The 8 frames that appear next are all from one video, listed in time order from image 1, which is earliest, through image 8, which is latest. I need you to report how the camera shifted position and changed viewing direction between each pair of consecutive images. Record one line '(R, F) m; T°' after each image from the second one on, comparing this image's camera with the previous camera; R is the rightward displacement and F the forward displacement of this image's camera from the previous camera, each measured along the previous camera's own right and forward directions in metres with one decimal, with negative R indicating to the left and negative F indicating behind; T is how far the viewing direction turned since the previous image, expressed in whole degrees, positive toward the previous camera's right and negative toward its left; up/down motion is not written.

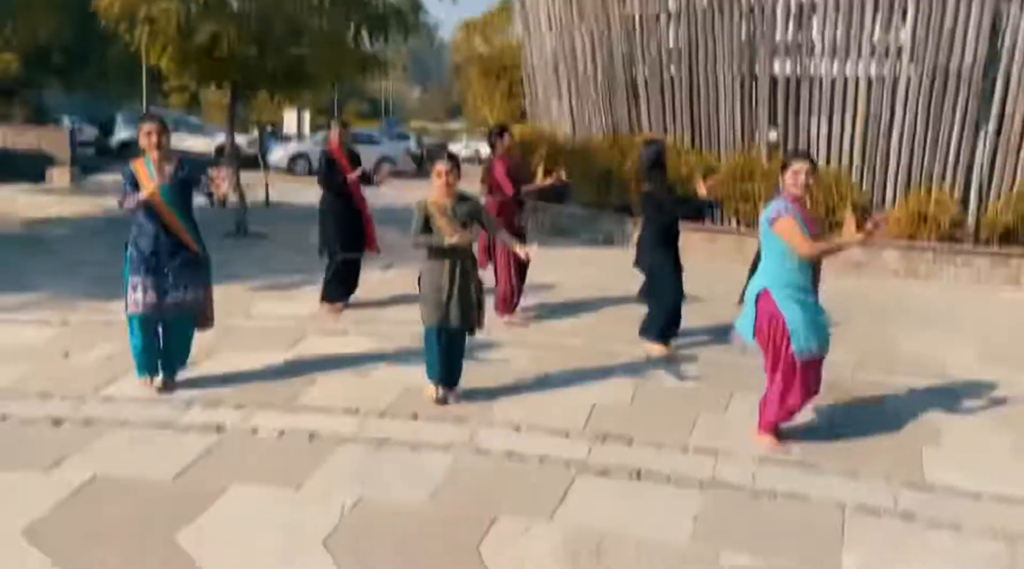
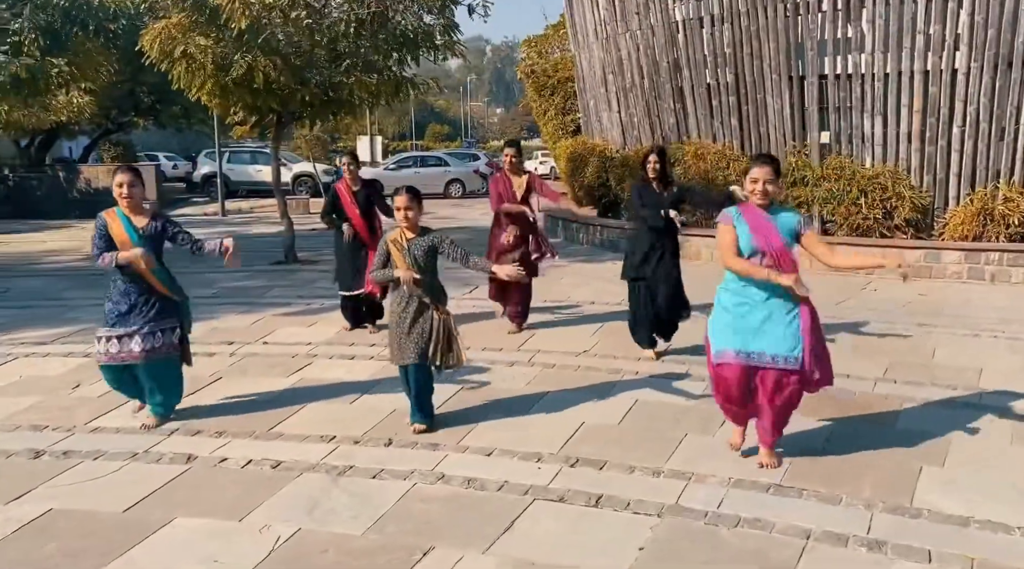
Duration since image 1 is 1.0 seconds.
(+0.7, +0.2) m; -6°
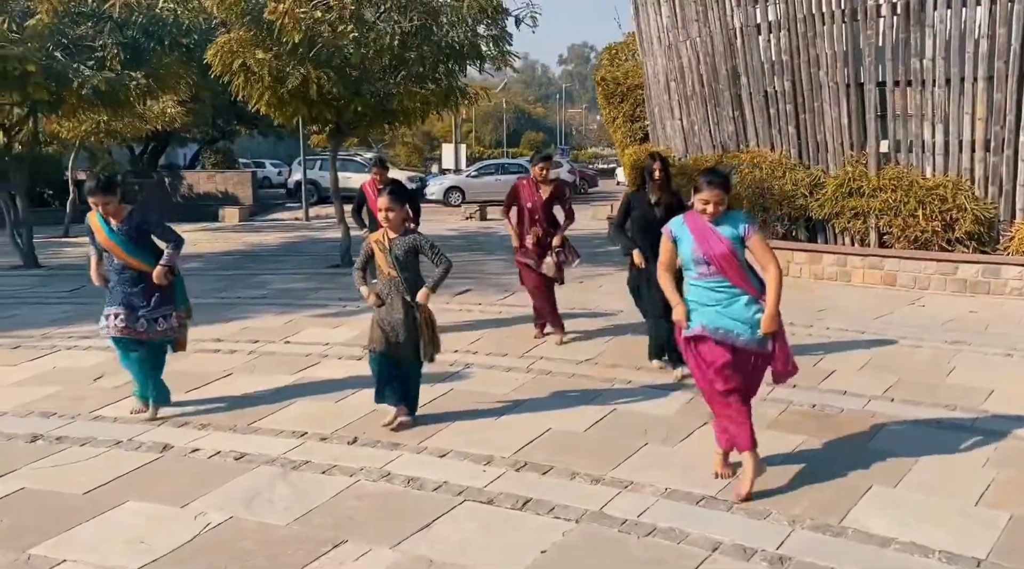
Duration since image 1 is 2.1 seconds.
(+0.8, 0.0) m; -6°
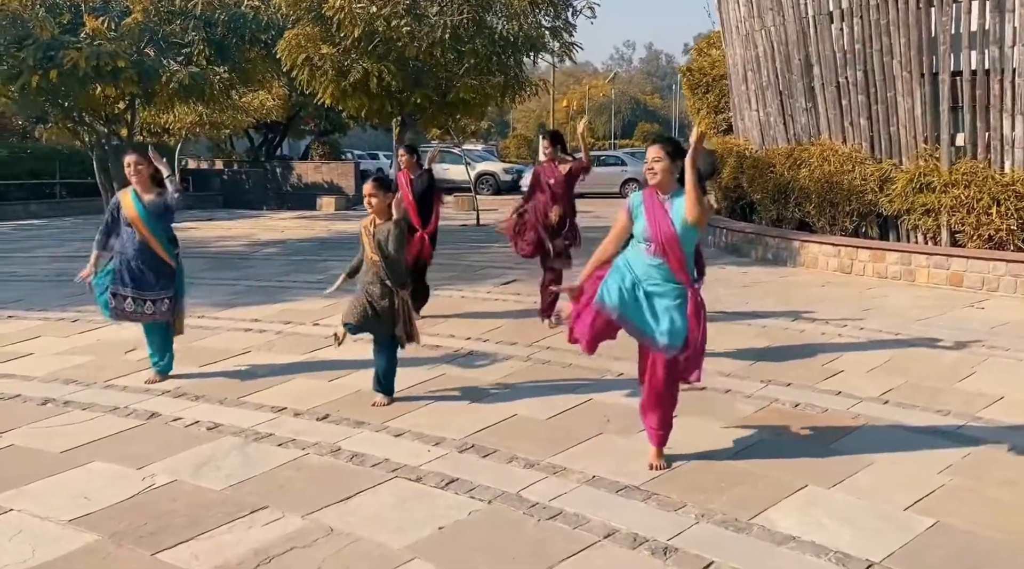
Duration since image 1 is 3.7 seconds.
(+0.9, -0.1) m; -7°
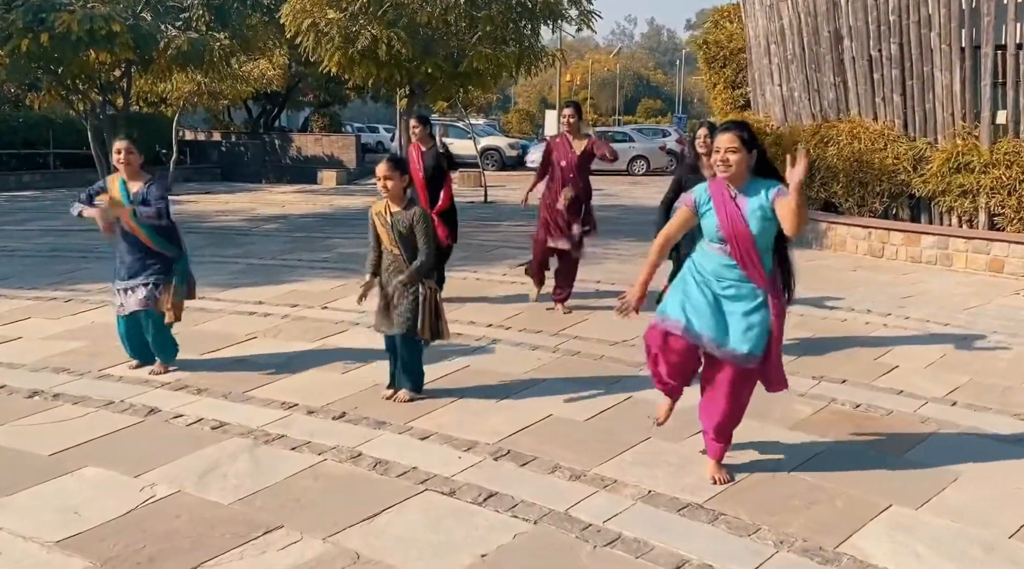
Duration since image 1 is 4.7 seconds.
(-0.2, +0.6) m; 0°
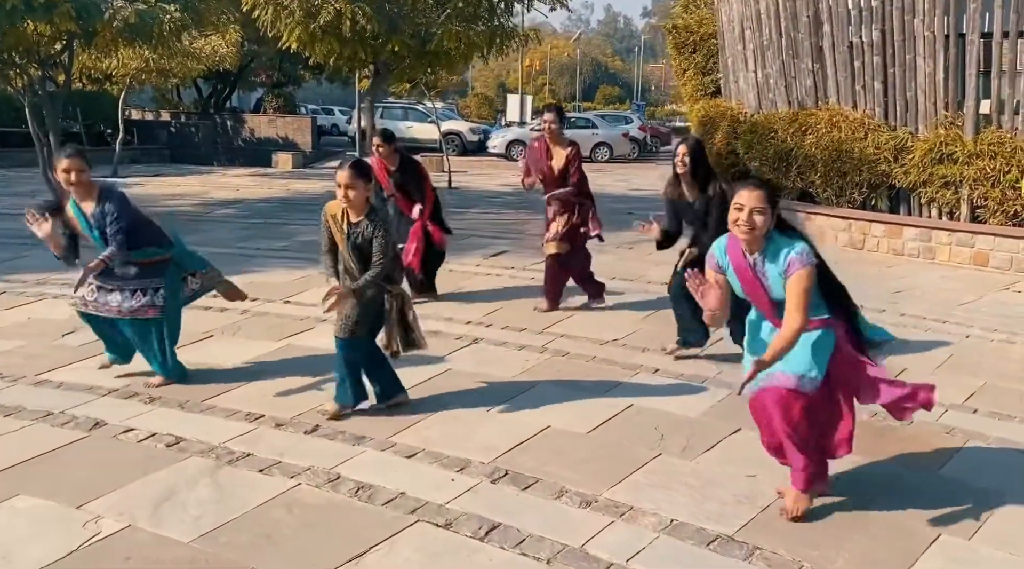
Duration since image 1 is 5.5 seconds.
(-0.2, +0.5) m; +3°
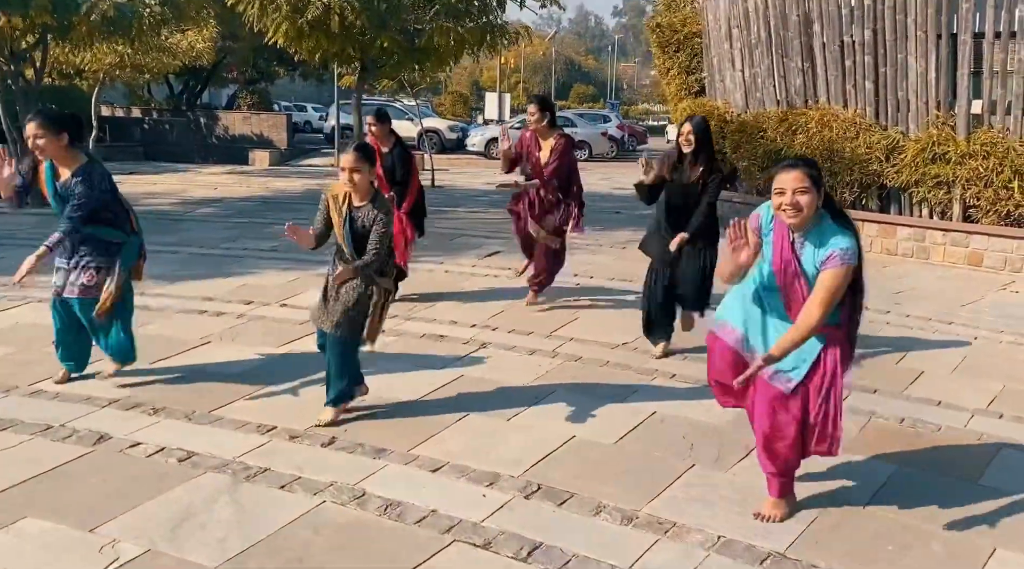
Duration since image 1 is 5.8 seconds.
(-0.2, +0.2) m; +2°
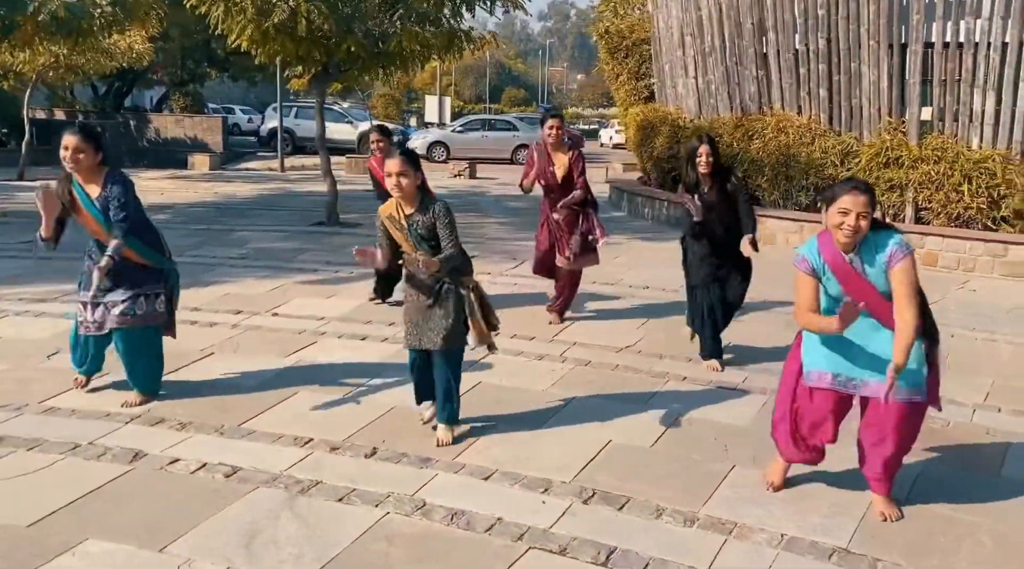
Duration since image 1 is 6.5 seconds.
(-0.5, 0.0) m; +4°
